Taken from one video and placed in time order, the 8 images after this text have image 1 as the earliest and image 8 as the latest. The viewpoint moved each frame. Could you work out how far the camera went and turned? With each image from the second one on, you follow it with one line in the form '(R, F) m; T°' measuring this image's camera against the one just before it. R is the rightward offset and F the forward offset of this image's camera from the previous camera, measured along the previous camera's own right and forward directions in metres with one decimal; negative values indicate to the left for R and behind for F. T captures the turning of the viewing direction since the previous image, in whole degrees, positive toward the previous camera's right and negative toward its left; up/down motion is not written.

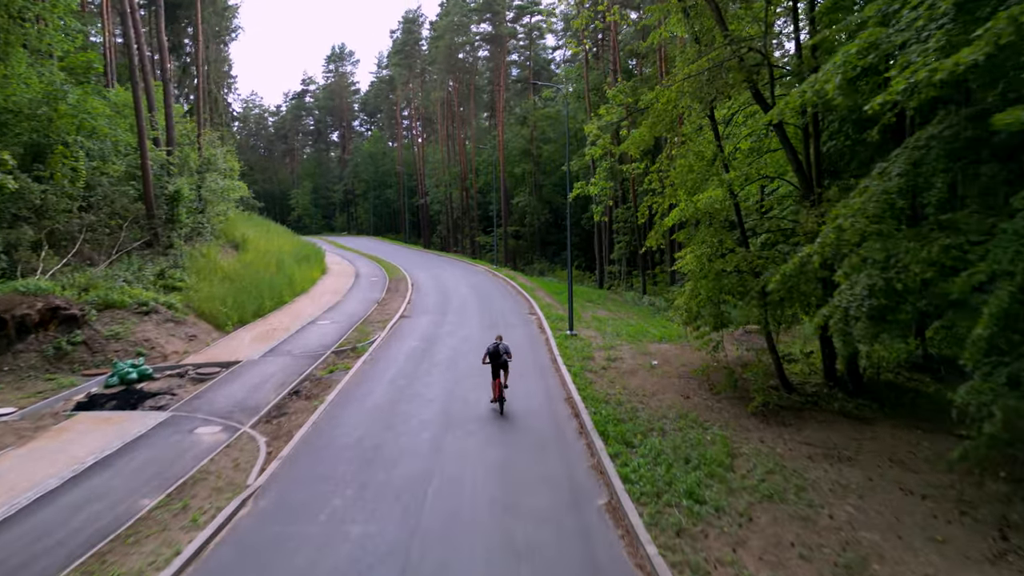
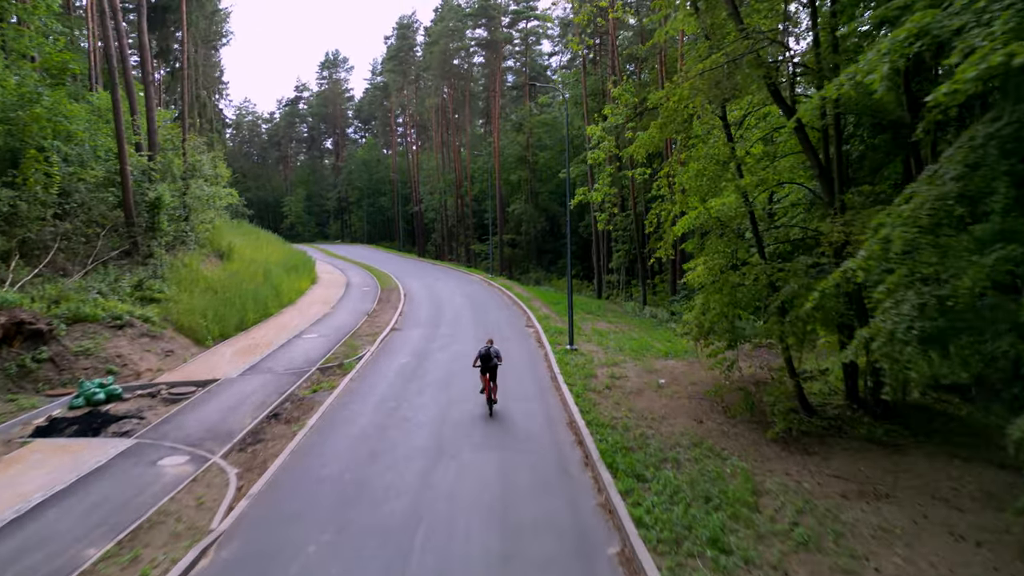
(0.0, +1.0) m; 0°
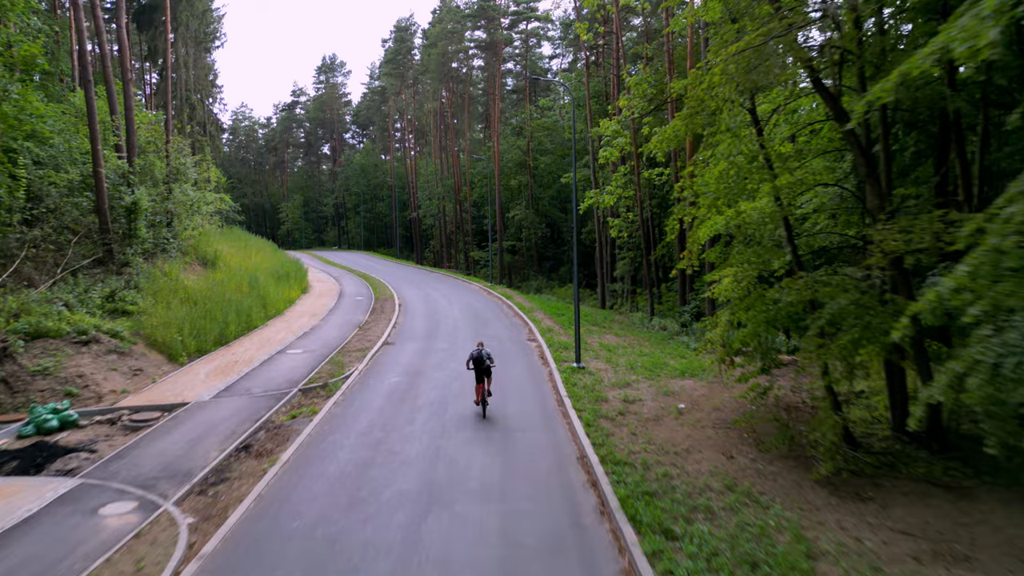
(0.0, +1.4) m; 0°
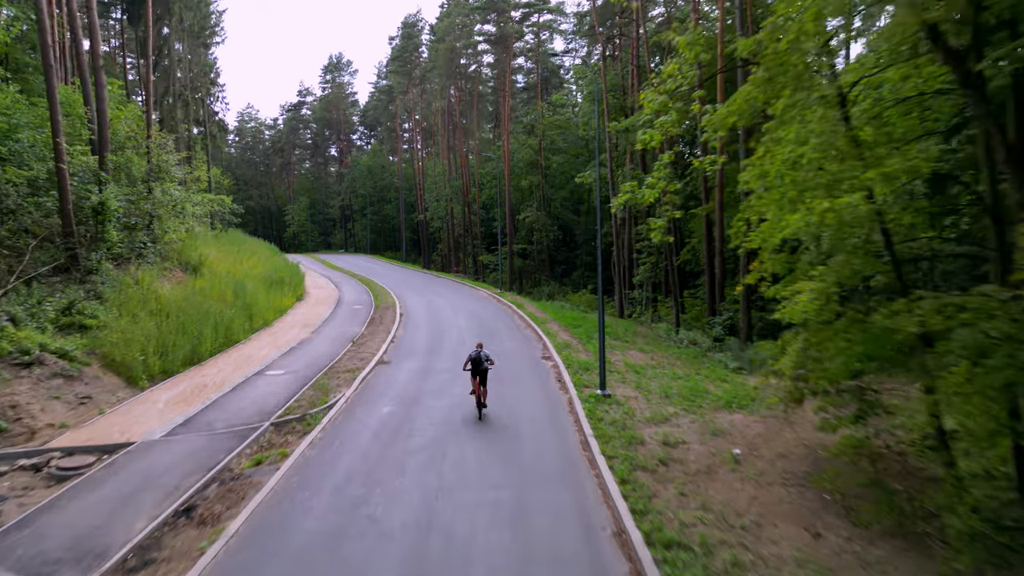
(-0.1, +2.3) m; -1°
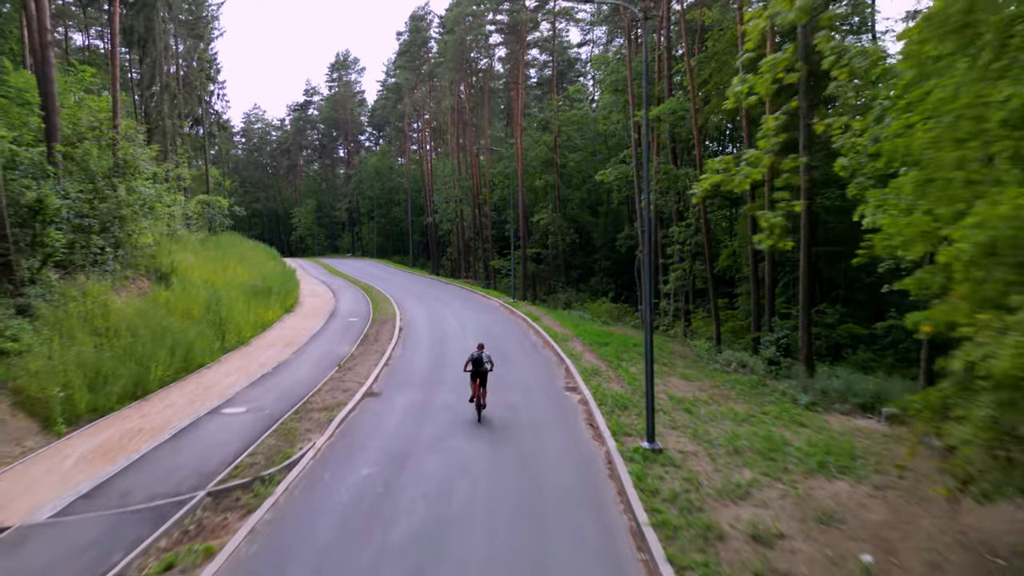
(-0.1, +3.1) m; -1°
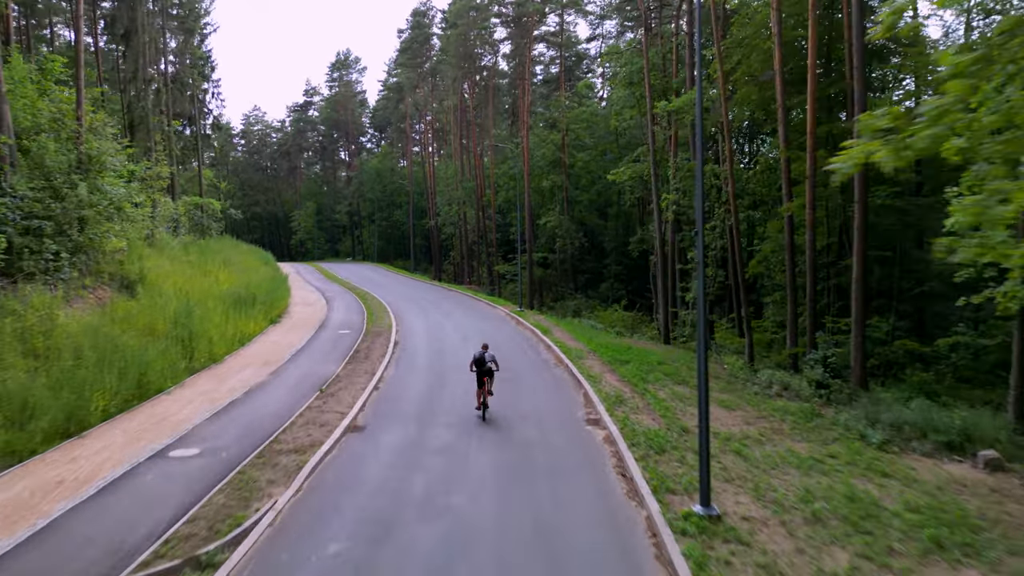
(-0.1, +2.2) m; 0°
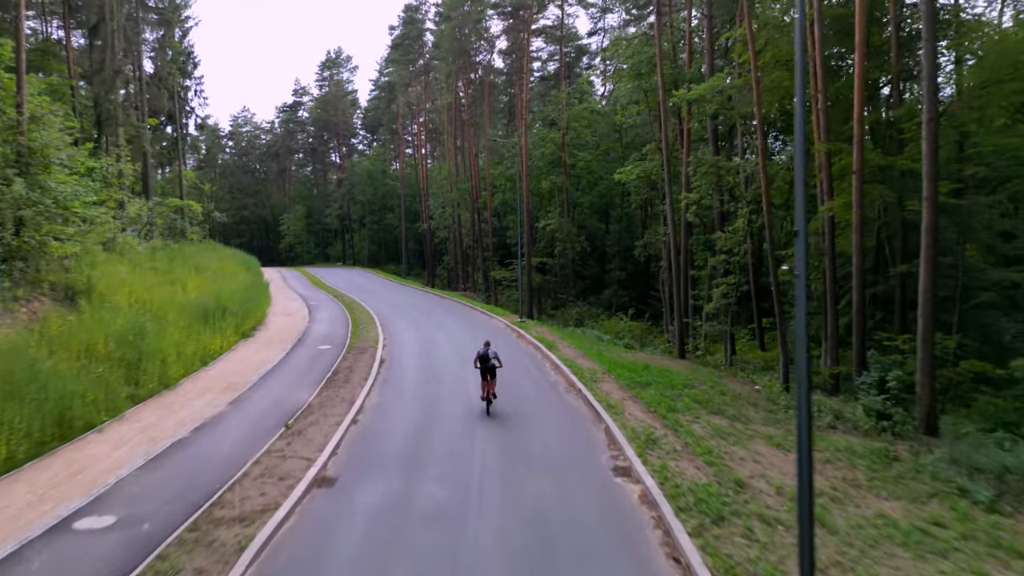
(-0.2, +2.3) m; 0°
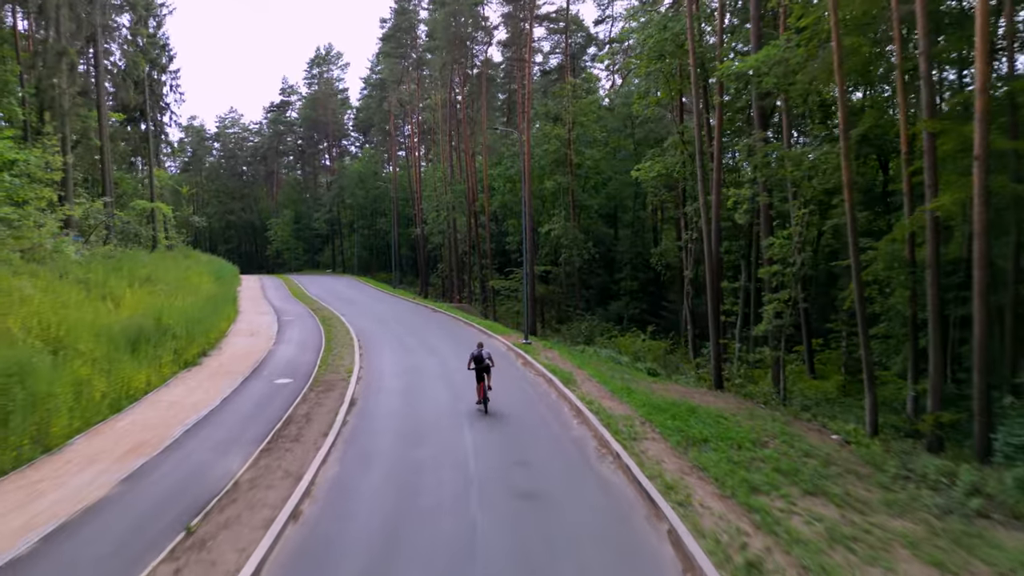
(-0.2, +3.8) m; 0°
